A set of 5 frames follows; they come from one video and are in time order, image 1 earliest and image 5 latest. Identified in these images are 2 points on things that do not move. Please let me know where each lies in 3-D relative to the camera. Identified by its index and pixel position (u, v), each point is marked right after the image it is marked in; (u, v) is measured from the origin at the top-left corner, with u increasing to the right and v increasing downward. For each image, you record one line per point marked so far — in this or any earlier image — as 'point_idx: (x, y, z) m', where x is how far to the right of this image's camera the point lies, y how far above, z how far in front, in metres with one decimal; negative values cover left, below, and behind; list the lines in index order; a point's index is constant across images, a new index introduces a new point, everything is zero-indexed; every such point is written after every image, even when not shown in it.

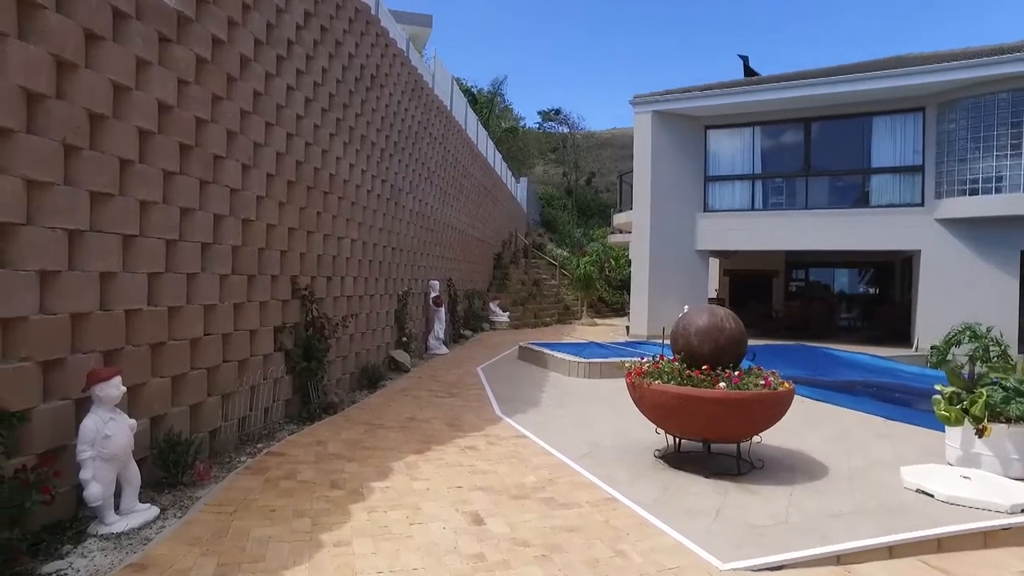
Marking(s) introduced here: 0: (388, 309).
0: (-1.6, -0.3, +9.1) m
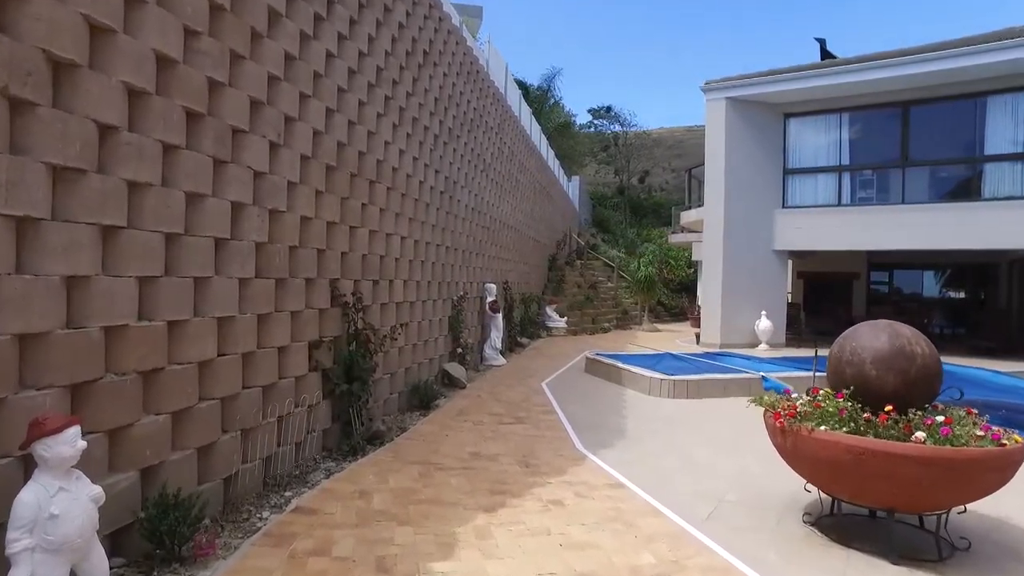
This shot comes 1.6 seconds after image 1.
0: (-0.8, -0.3, +8.1) m
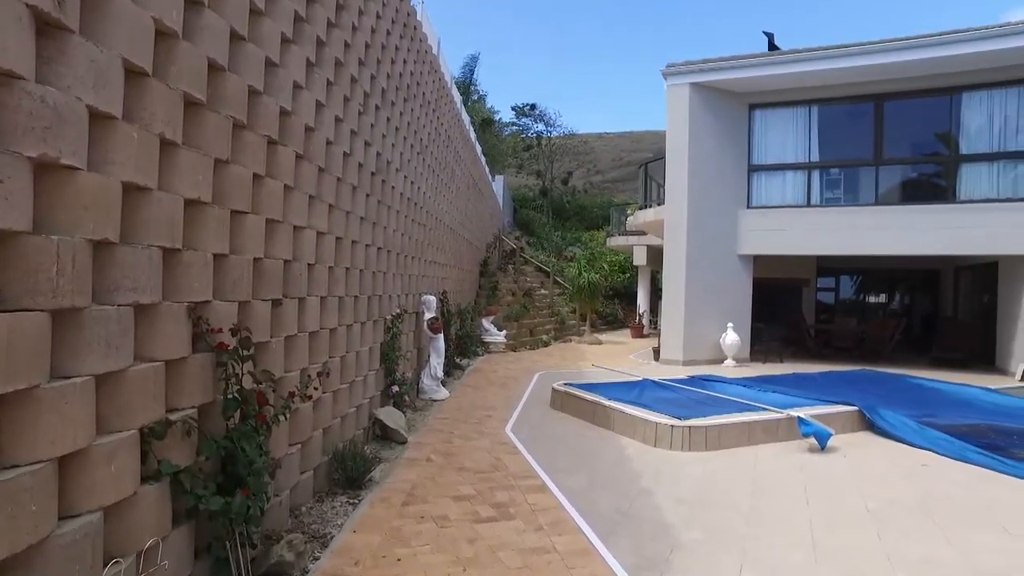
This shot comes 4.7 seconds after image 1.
0: (-1.2, -0.5, +5.8) m
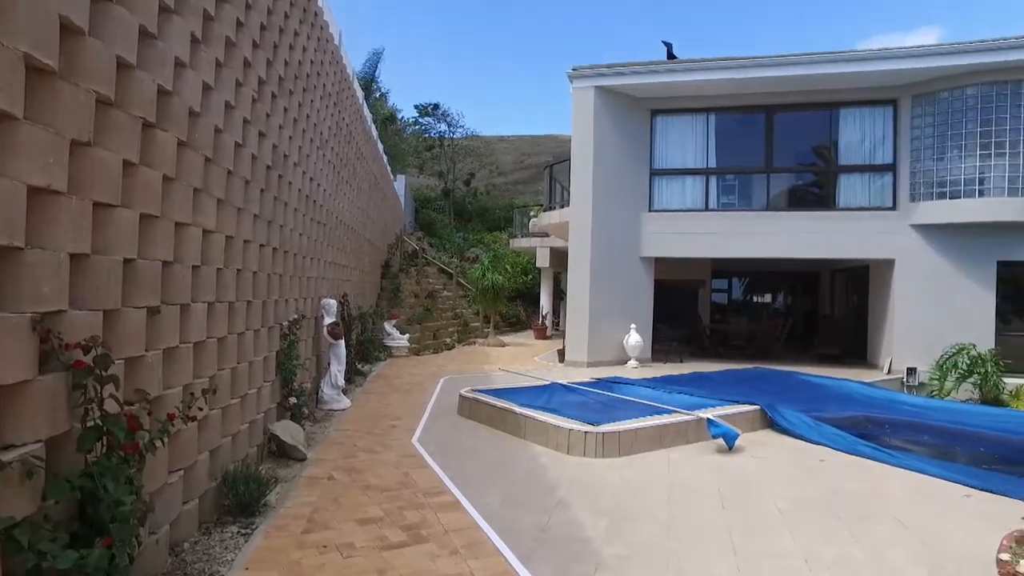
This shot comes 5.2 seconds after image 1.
0: (-1.9, -0.5, +5.4) m
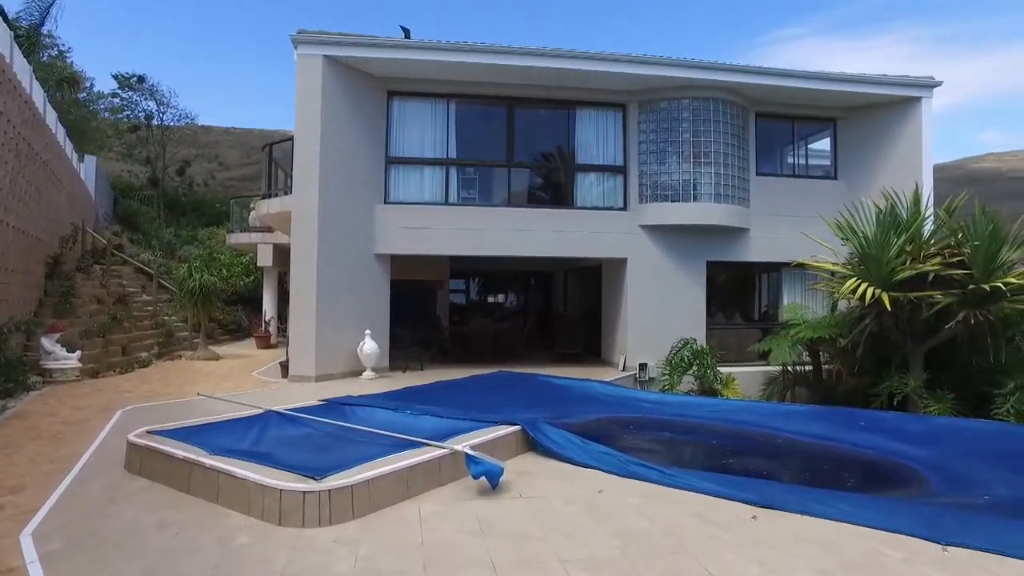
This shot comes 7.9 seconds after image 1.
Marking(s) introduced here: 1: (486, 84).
0: (-3.3, -0.5, +2.7) m
1: (-0.4, +3.7, +12.5) m
